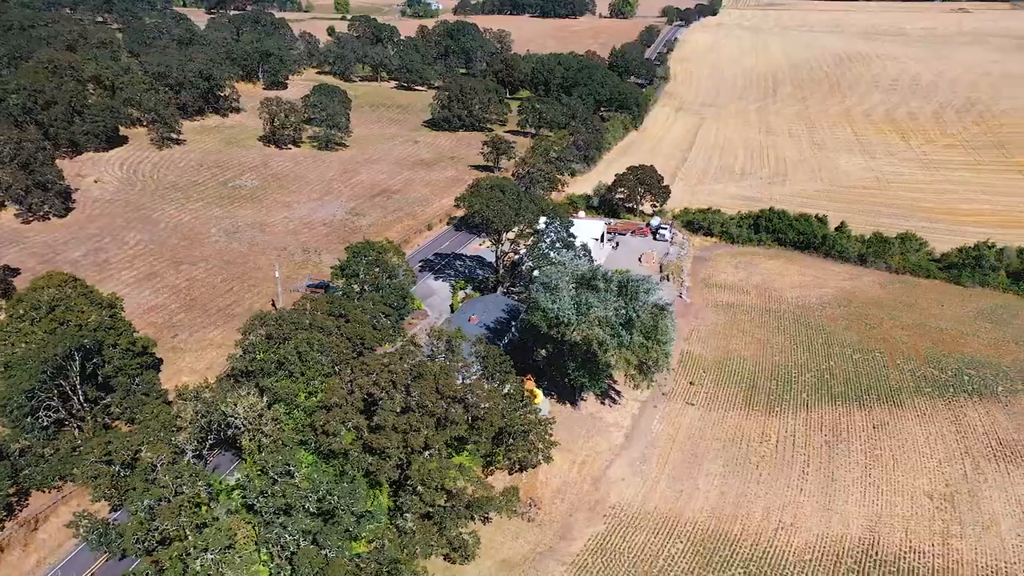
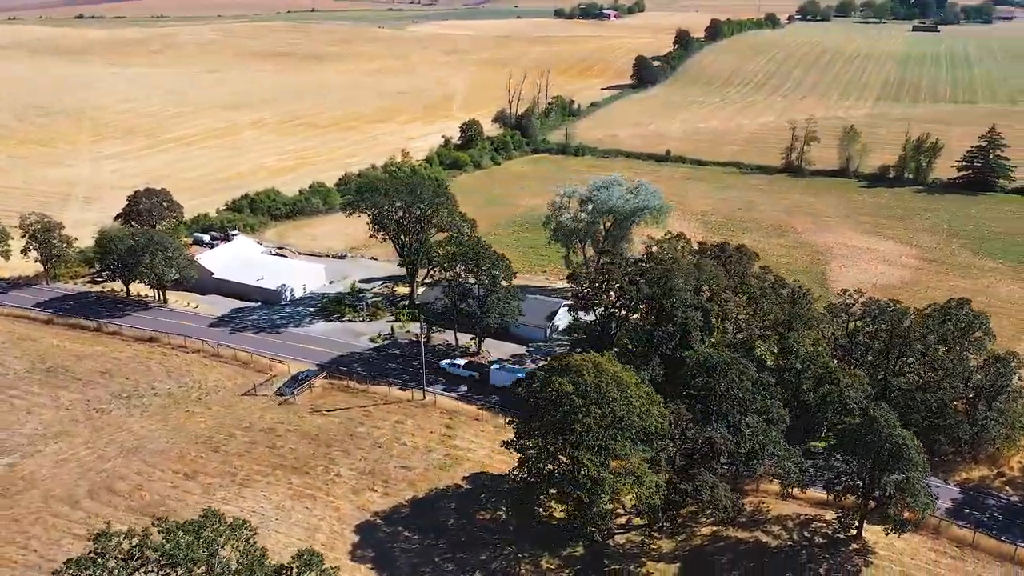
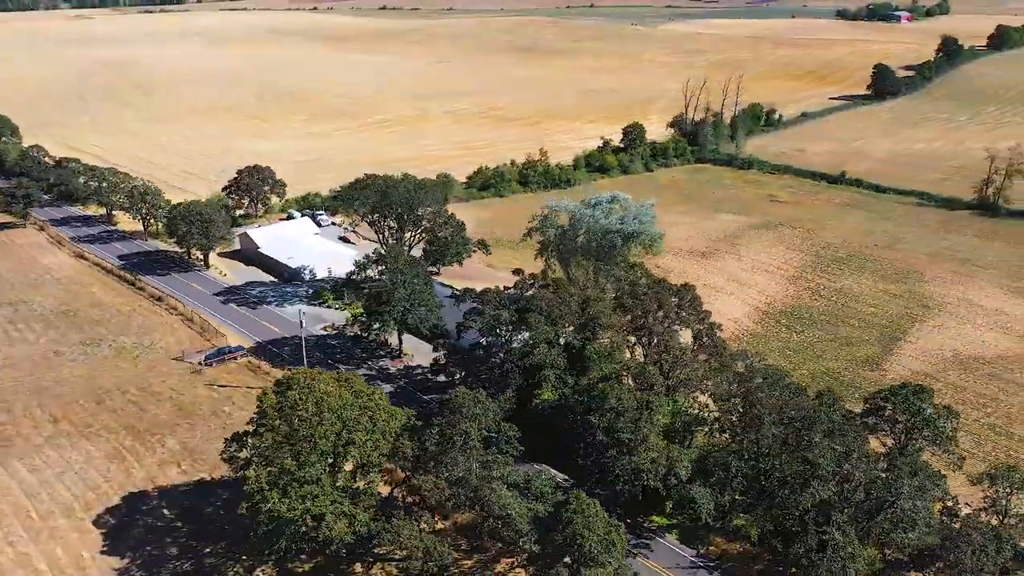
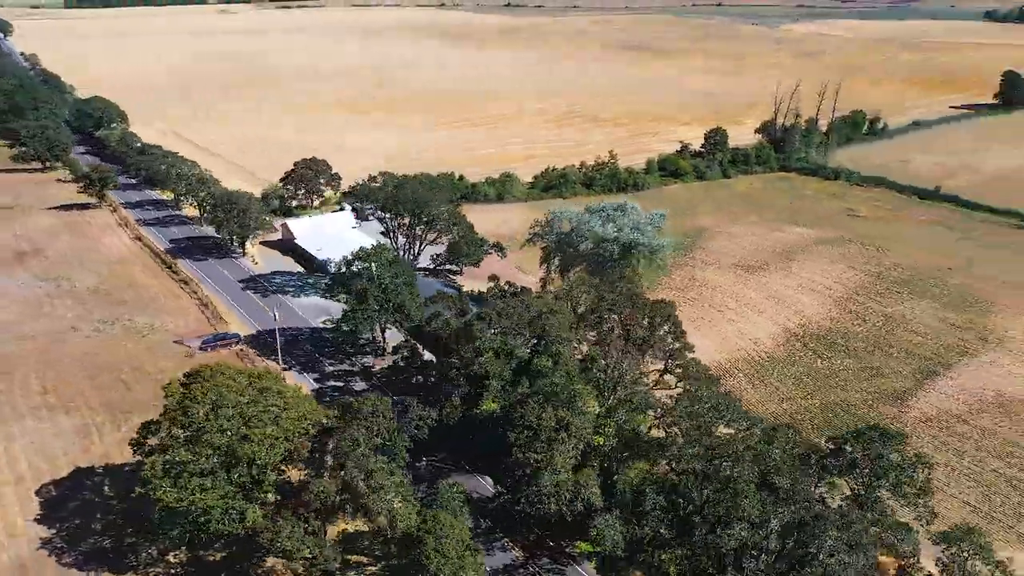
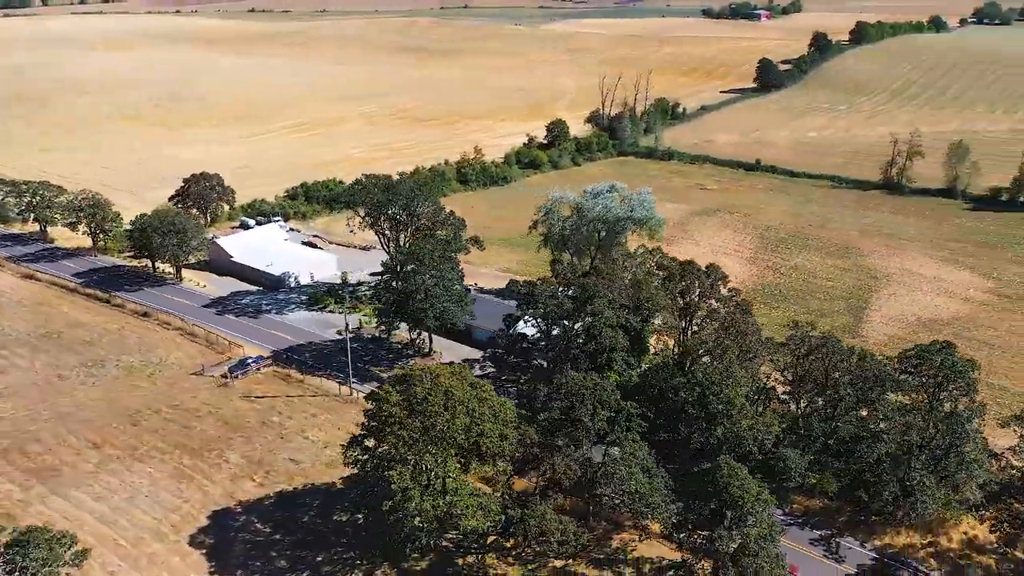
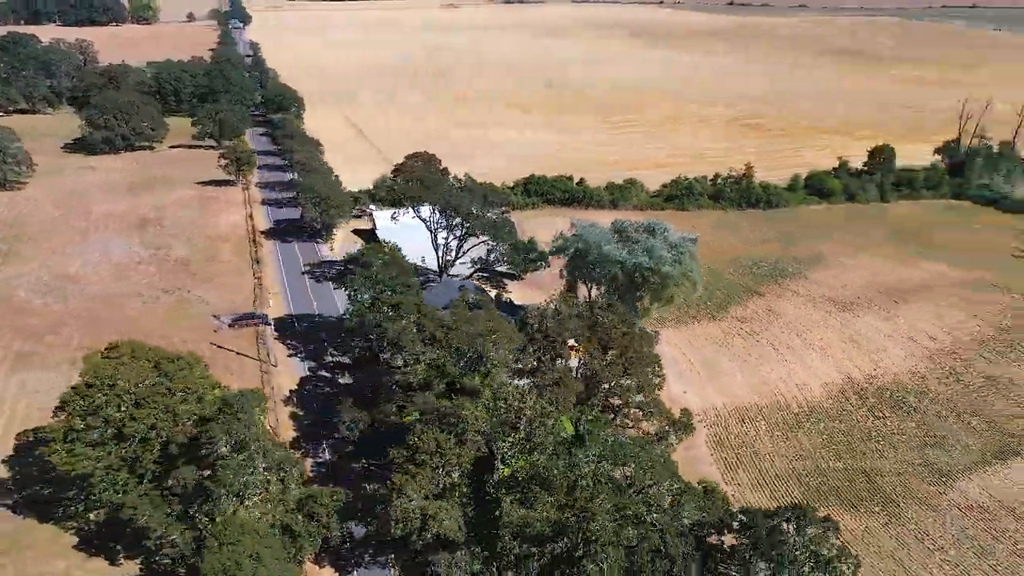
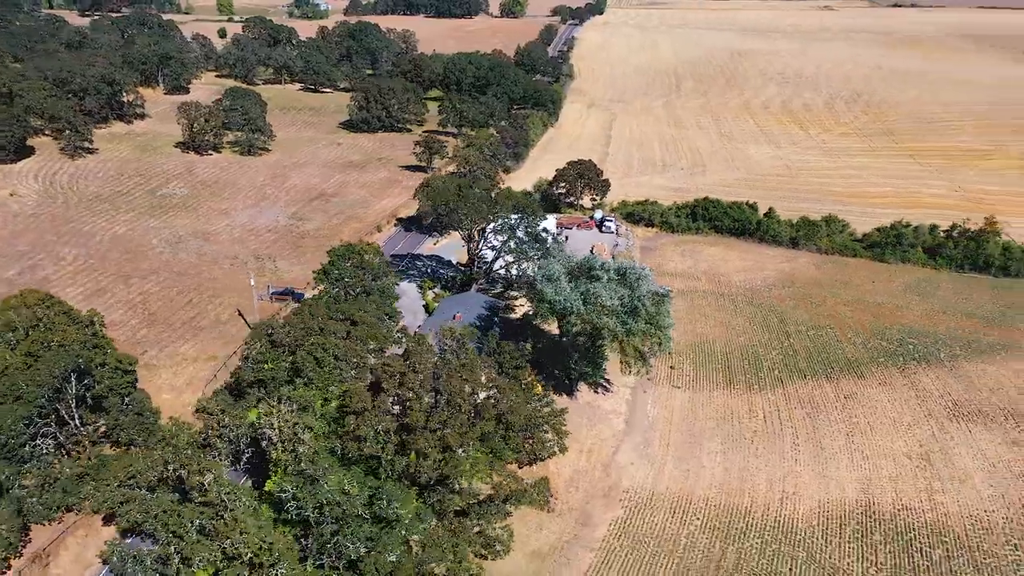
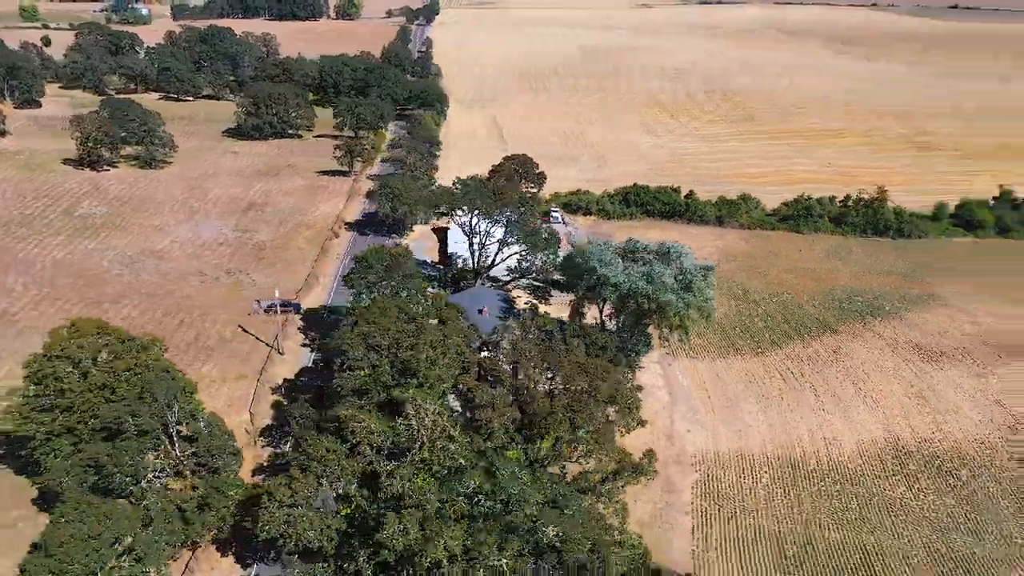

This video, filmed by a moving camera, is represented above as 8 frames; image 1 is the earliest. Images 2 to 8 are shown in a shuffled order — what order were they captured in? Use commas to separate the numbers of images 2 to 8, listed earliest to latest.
7, 8, 6, 4, 3, 5, 2
